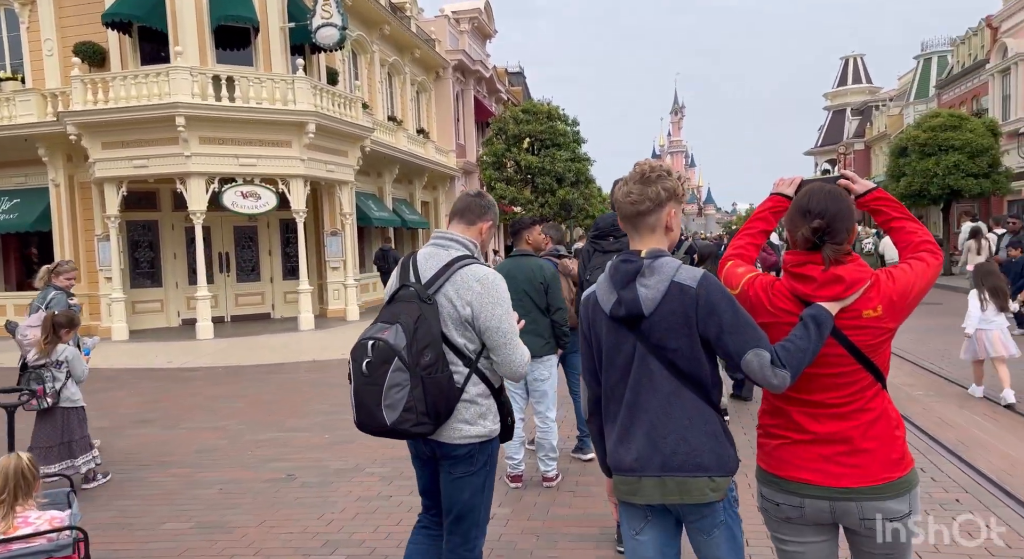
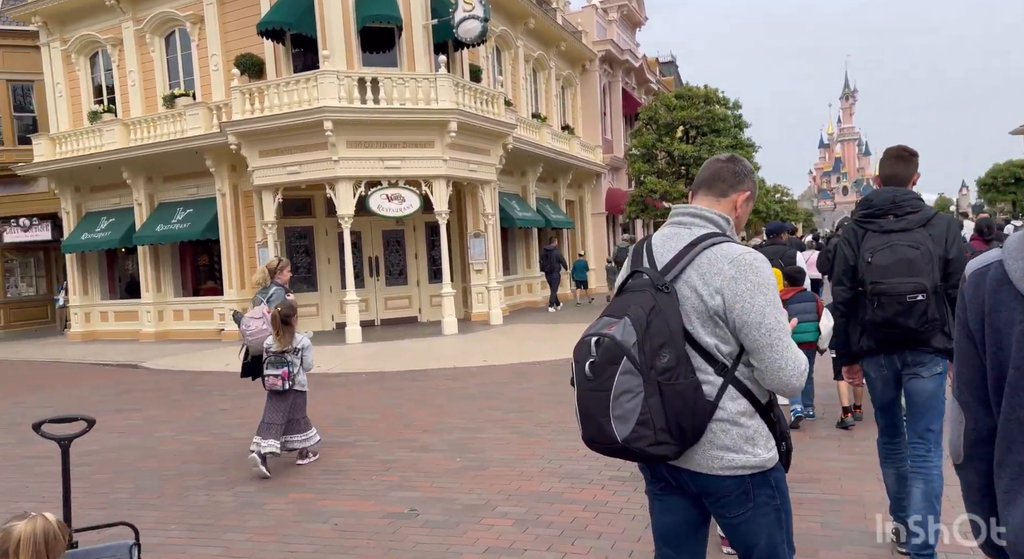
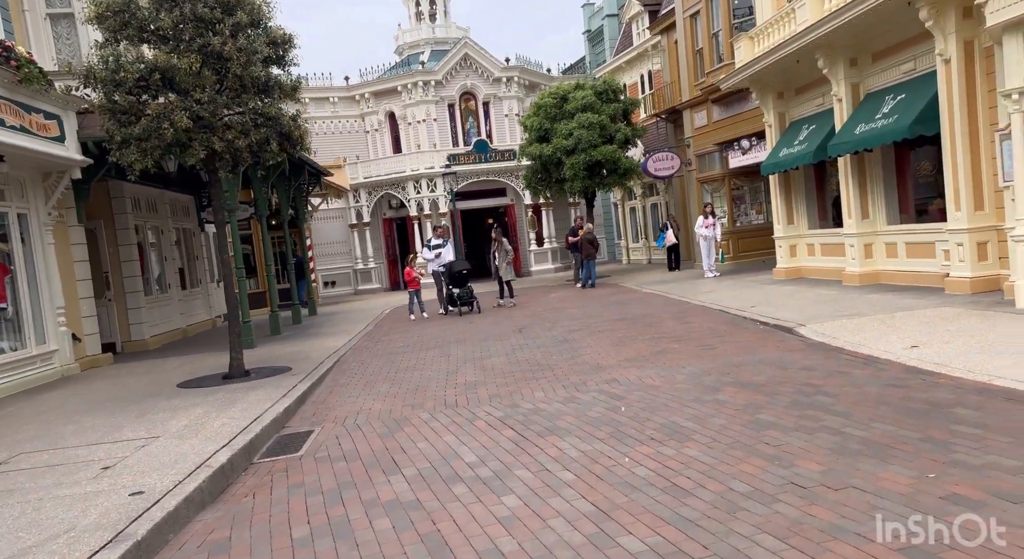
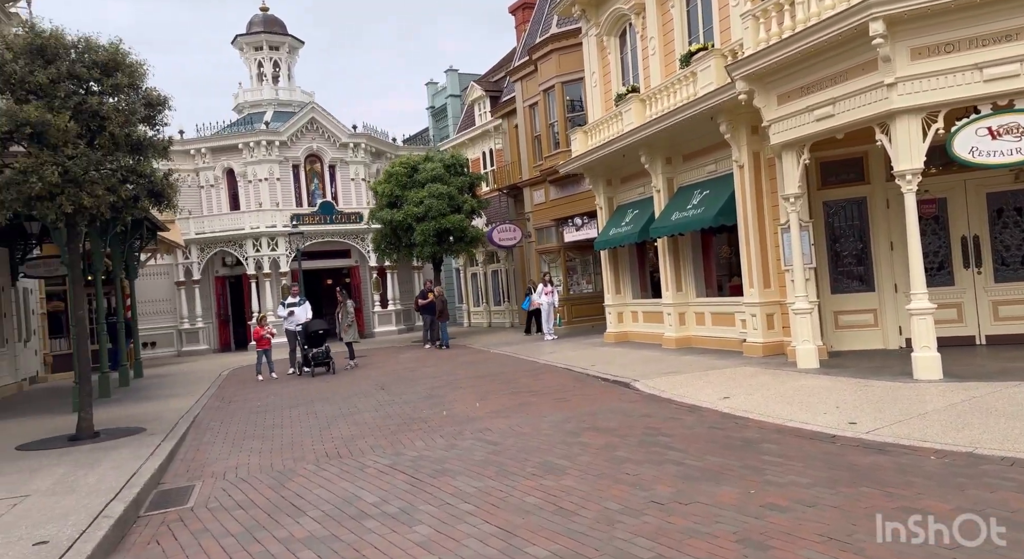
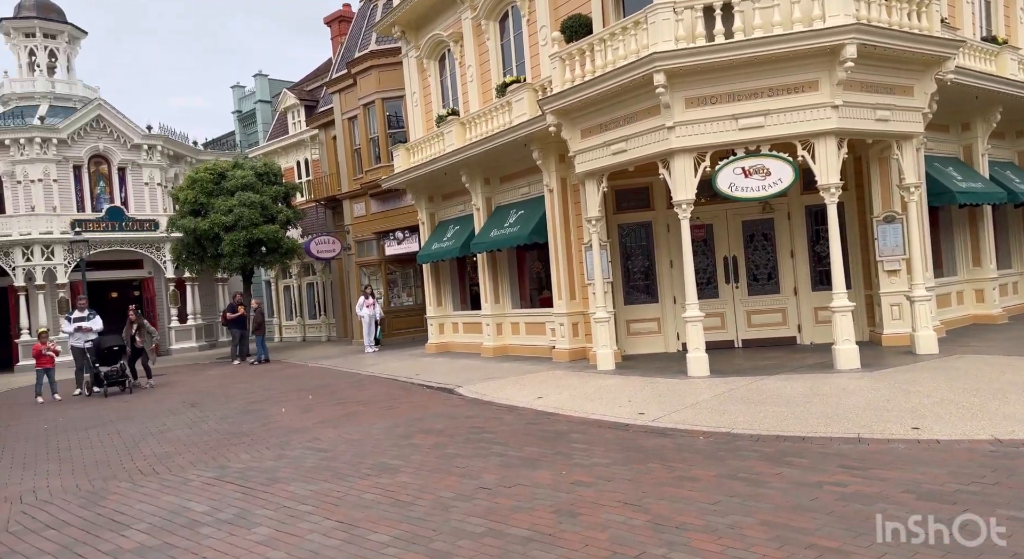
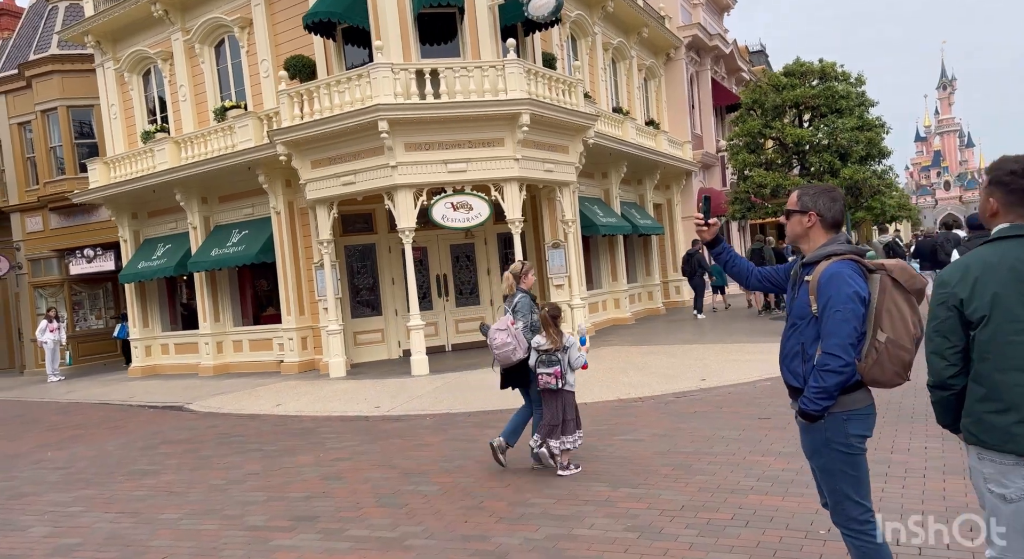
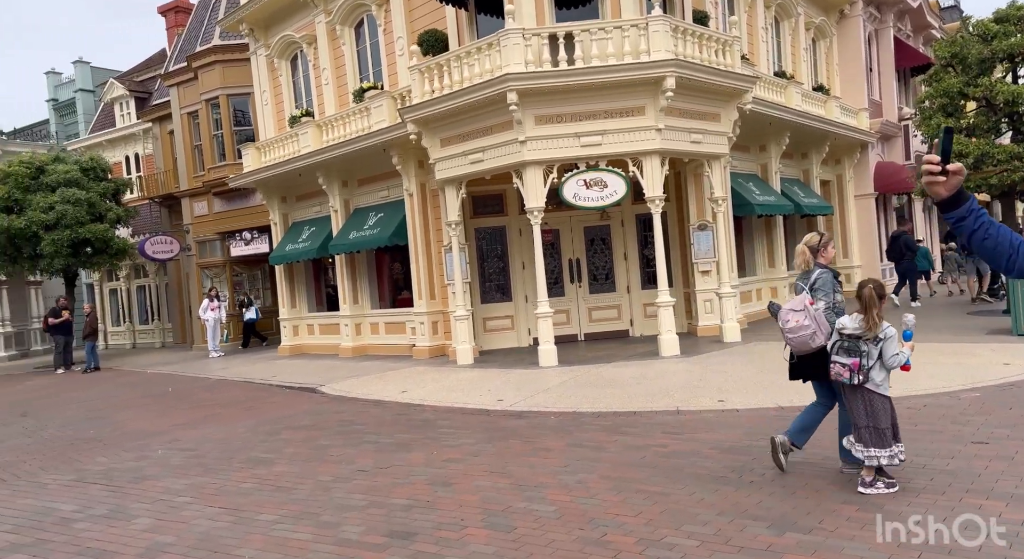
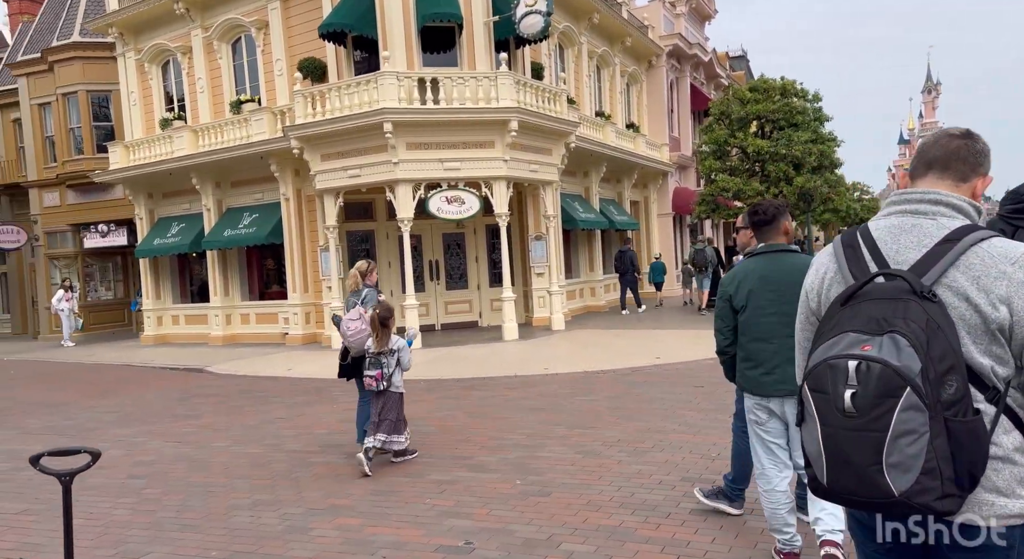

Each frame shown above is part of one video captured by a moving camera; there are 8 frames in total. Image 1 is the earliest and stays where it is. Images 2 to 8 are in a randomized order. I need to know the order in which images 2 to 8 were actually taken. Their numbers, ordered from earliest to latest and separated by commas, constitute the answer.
2, 8, 6, 7, 5, 4, 3
